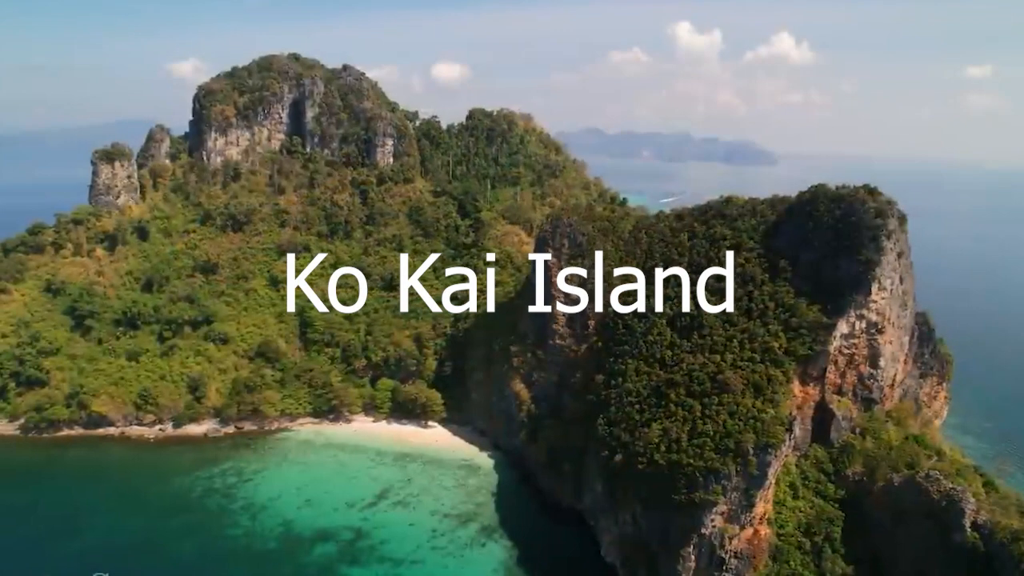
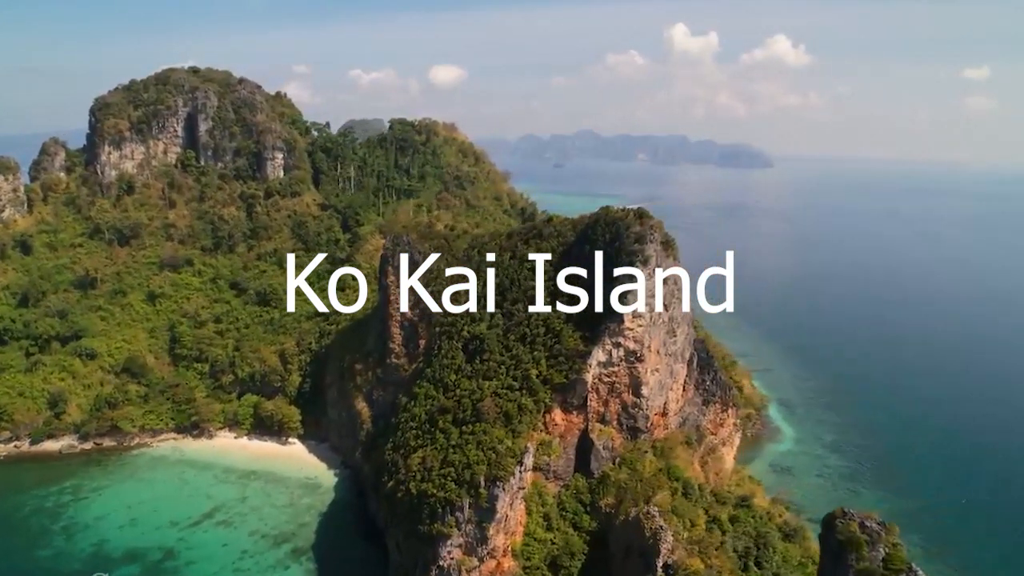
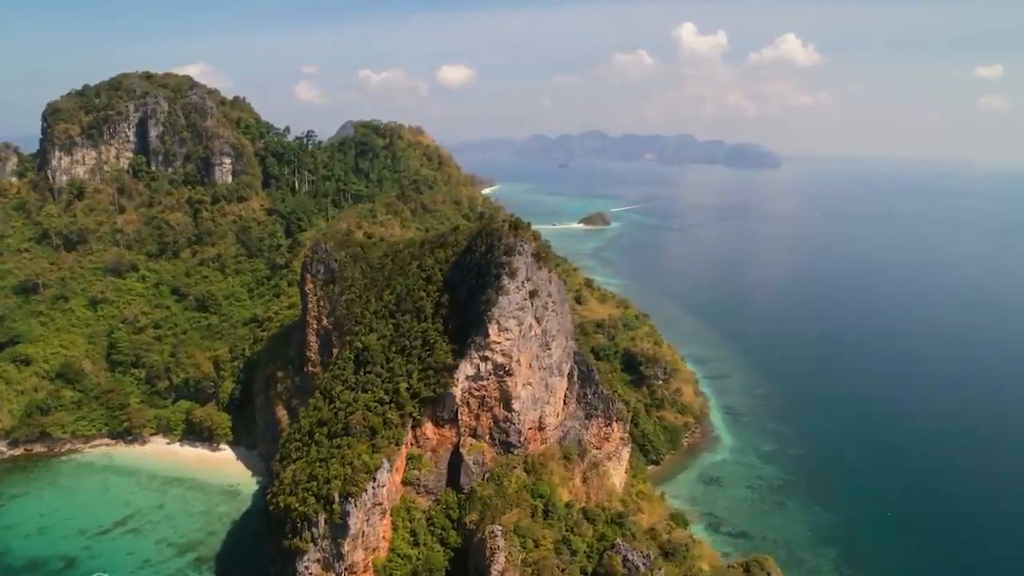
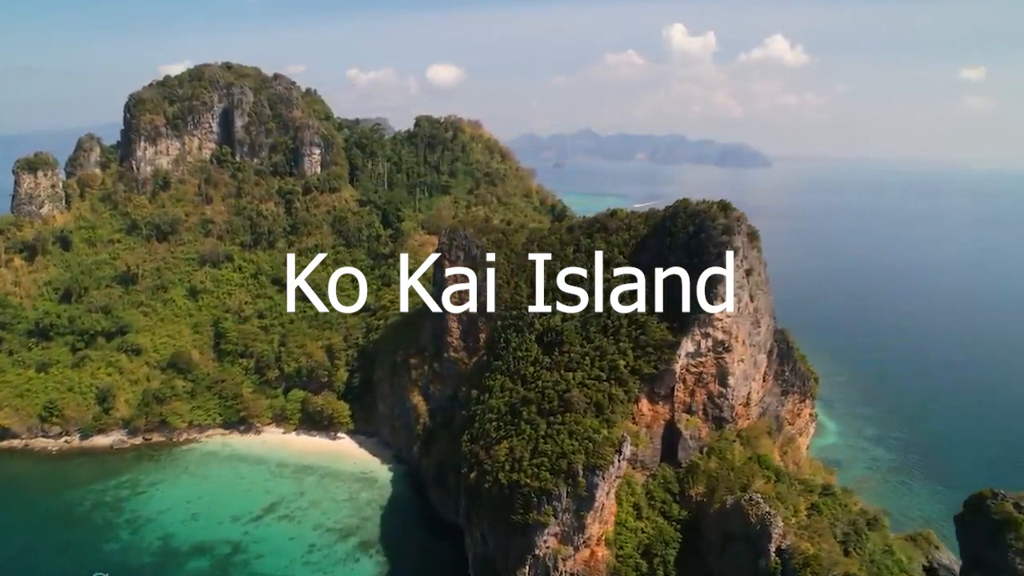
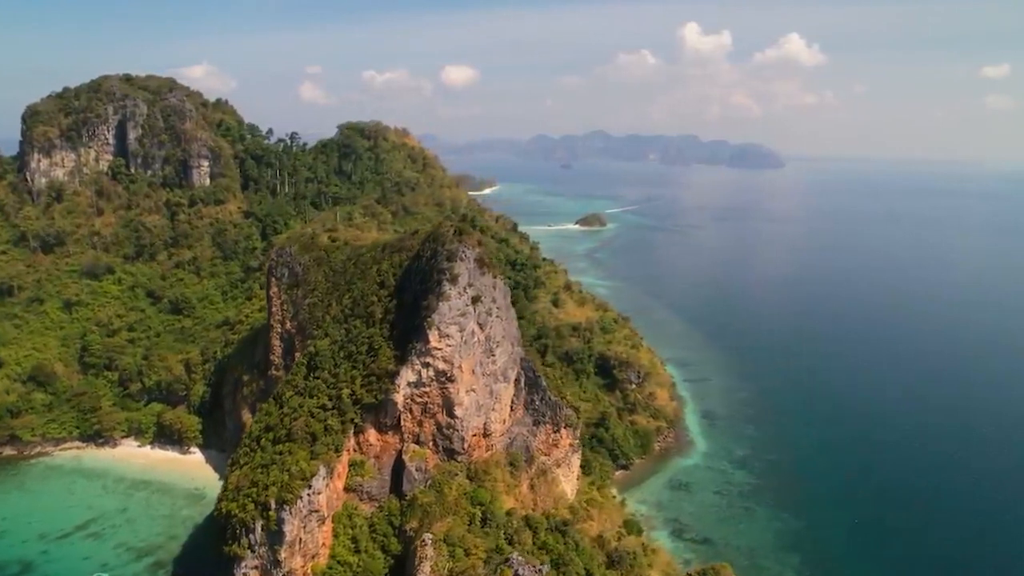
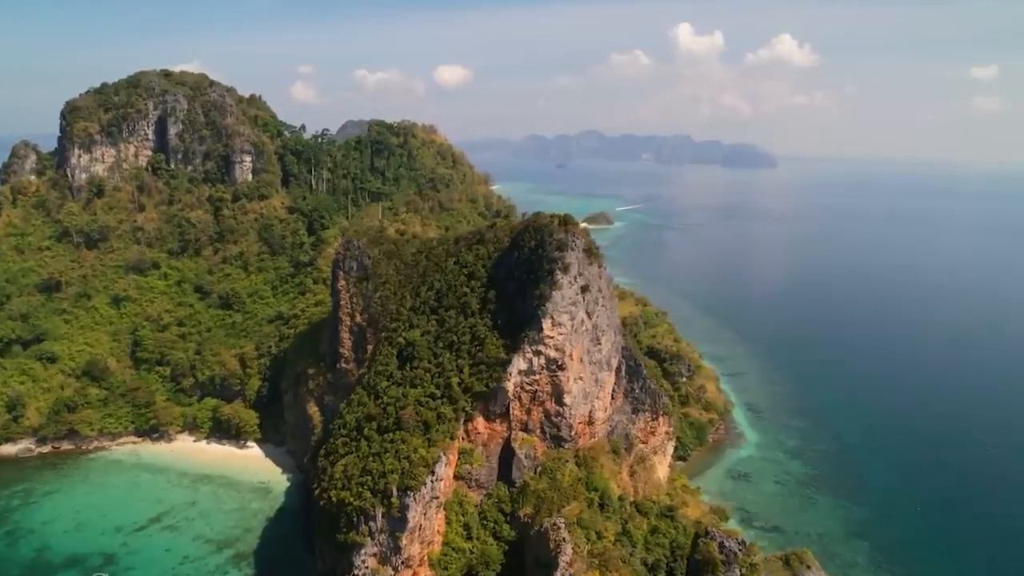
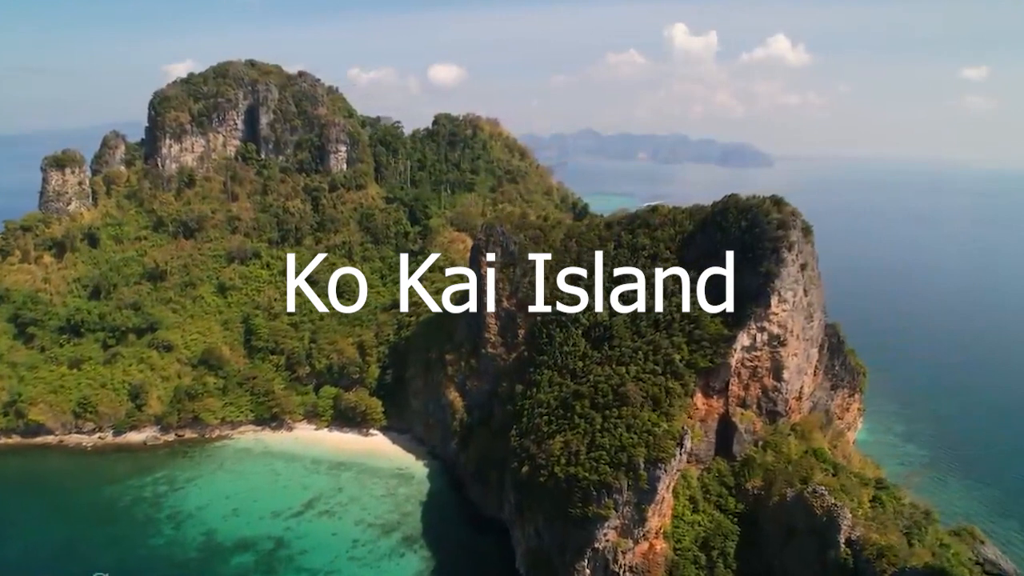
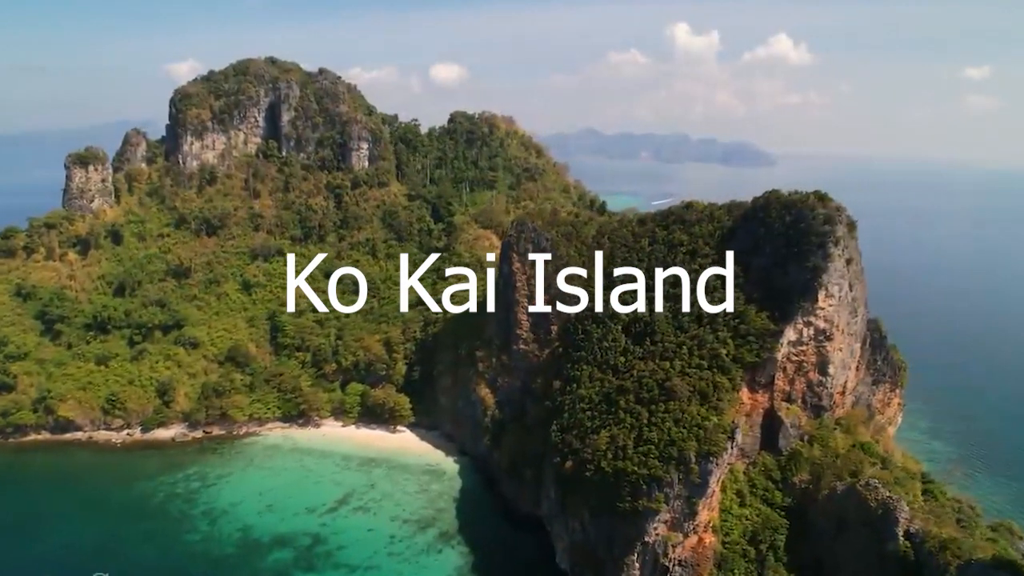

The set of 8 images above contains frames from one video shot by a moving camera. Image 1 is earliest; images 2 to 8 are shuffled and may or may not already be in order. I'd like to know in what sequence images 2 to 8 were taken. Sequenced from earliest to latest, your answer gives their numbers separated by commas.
8, 7, 4, 2, 6, 3, 5
